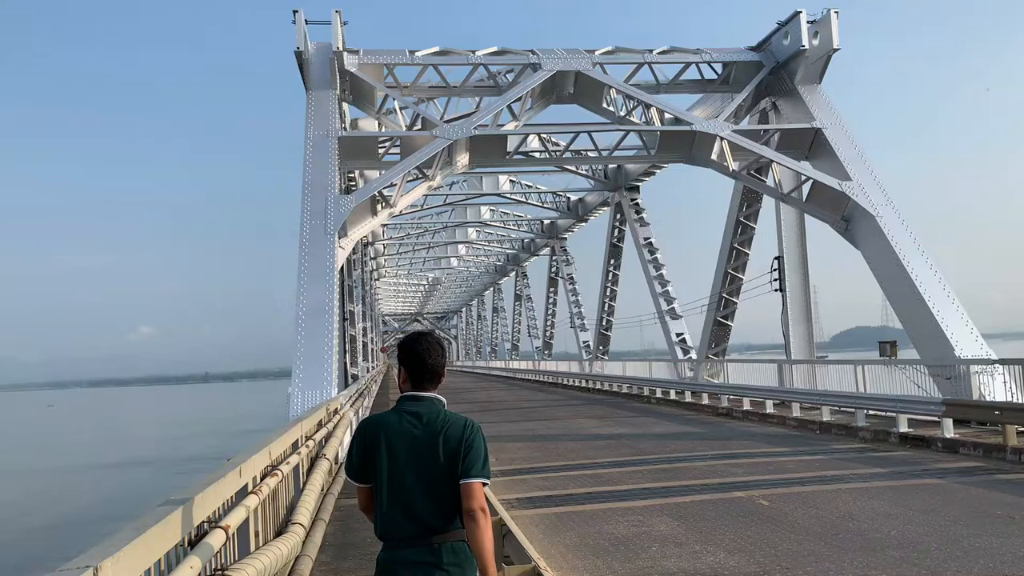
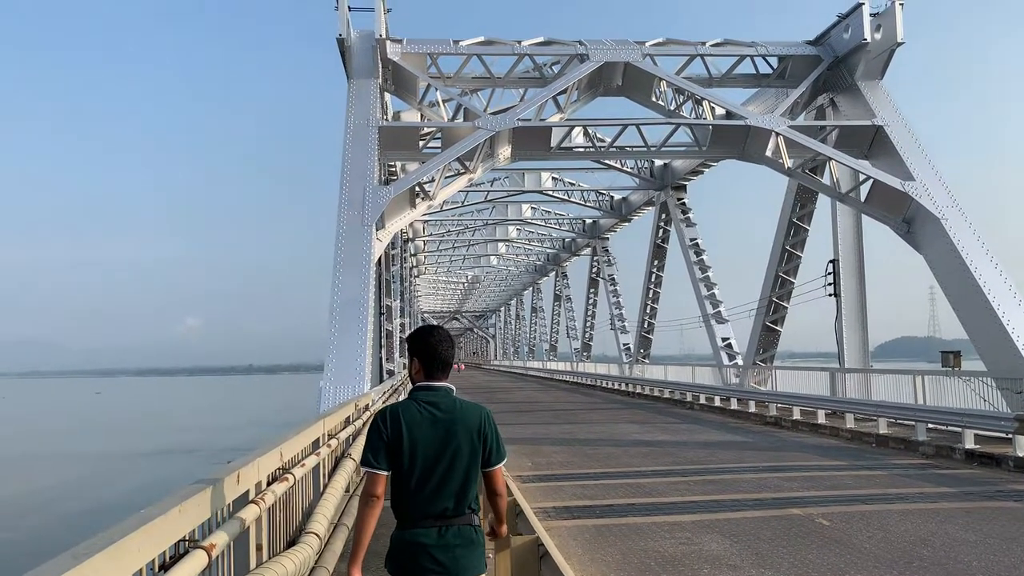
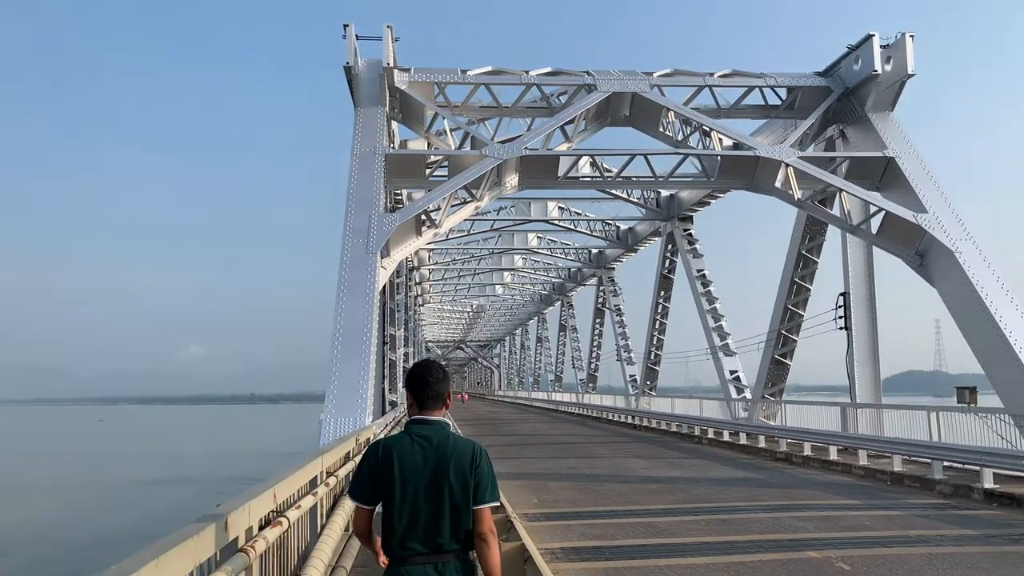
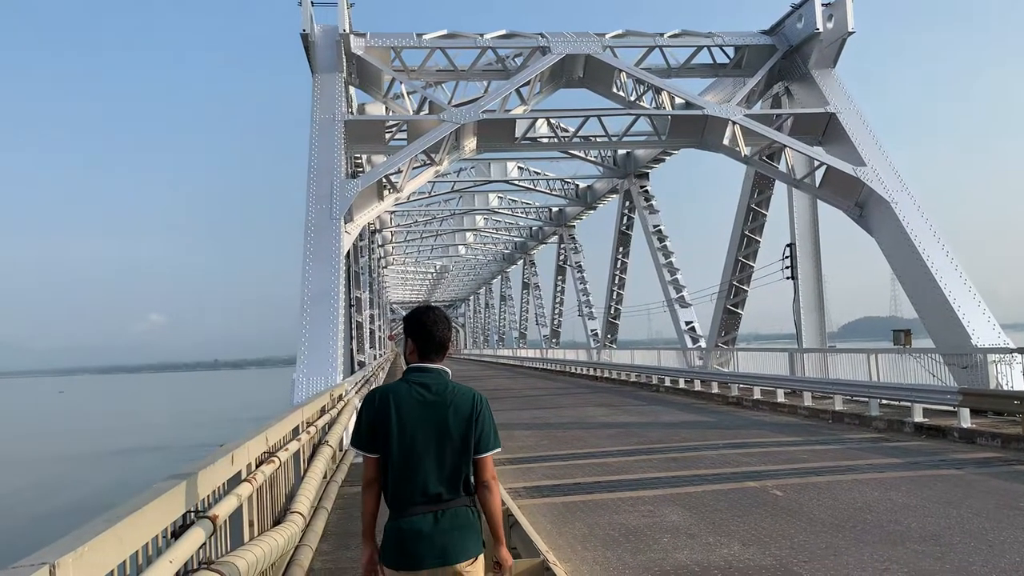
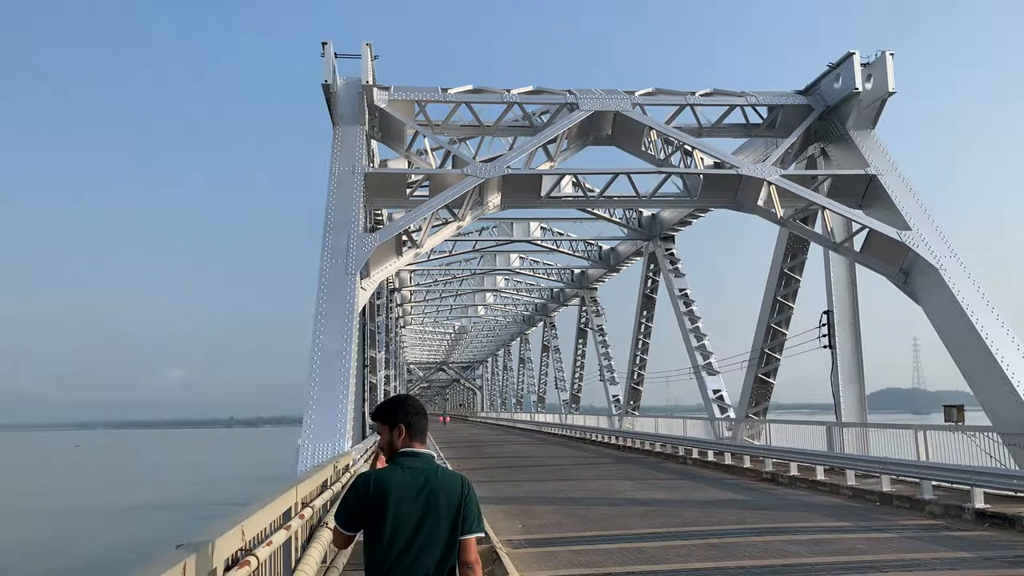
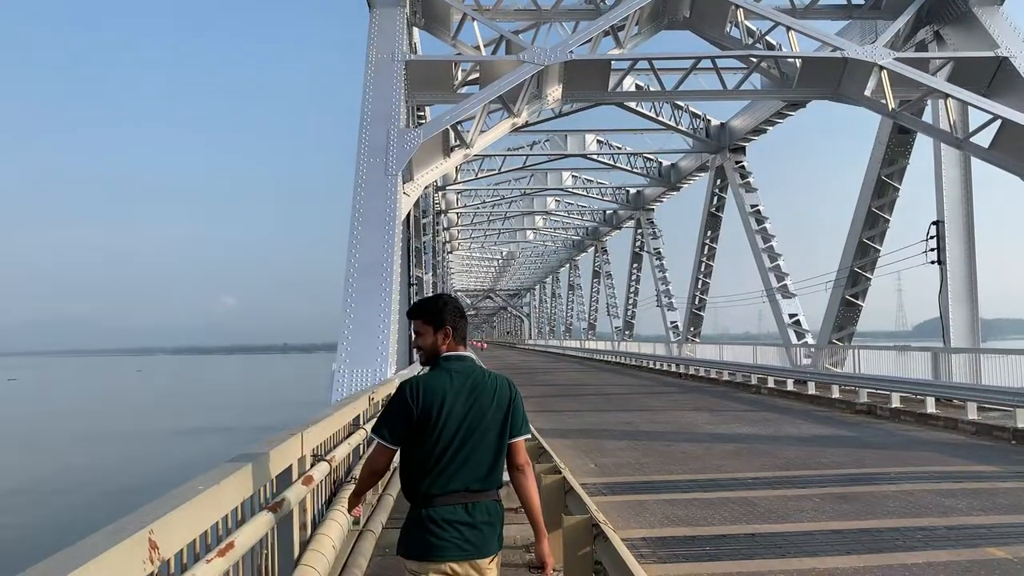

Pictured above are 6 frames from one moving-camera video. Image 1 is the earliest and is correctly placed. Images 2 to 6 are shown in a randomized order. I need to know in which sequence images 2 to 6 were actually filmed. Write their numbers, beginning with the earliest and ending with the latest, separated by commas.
4, 2, 3, 5, 6
